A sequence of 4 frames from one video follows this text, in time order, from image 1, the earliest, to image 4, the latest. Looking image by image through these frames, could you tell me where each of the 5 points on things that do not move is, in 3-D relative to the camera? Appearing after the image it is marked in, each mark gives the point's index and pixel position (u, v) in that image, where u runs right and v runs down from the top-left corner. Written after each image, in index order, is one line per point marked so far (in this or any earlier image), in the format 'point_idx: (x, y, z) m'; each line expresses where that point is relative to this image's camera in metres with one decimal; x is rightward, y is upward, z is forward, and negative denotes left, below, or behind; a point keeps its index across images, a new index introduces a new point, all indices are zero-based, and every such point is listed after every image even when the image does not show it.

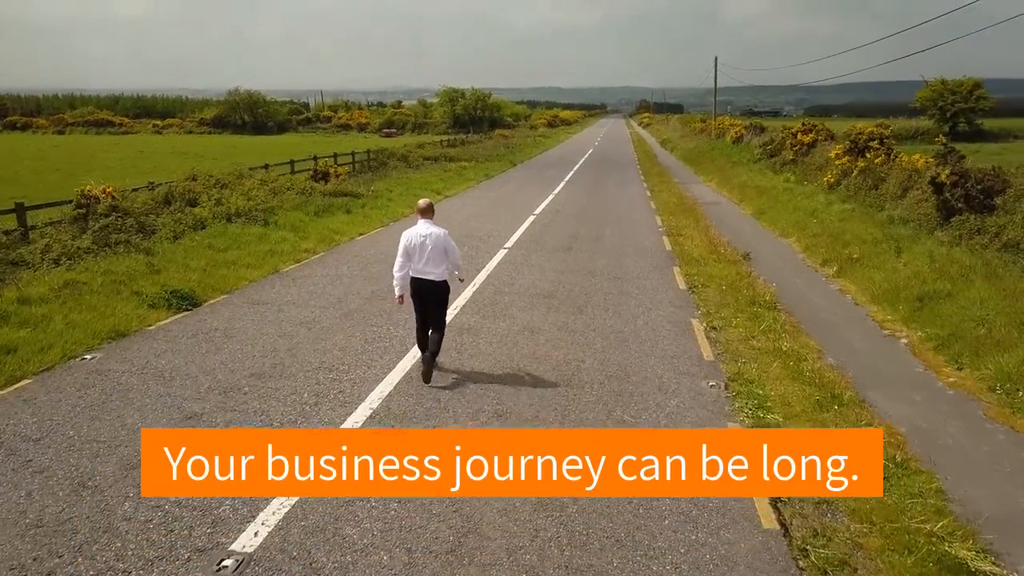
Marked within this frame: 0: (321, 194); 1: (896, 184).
0: (-4.0, +2.0, +17.4) m
1: (+7.2, +1.9, +15.5) m
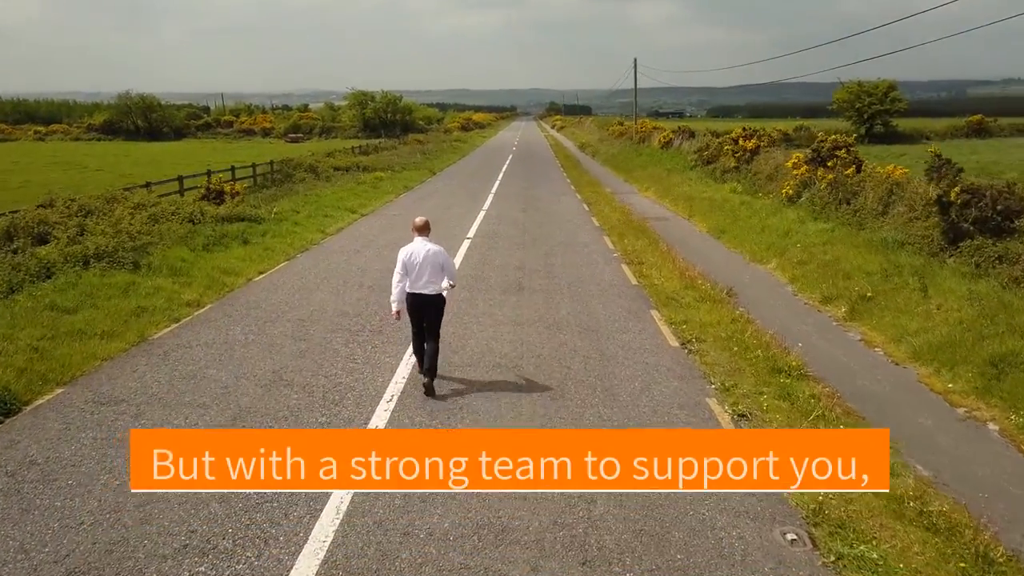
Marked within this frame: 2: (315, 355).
0: (-5.3, +1.2, +14.6) m
1: (+6.1, +1.5, +13.8) m
2: (-1.8, -0.6, +7.6) m
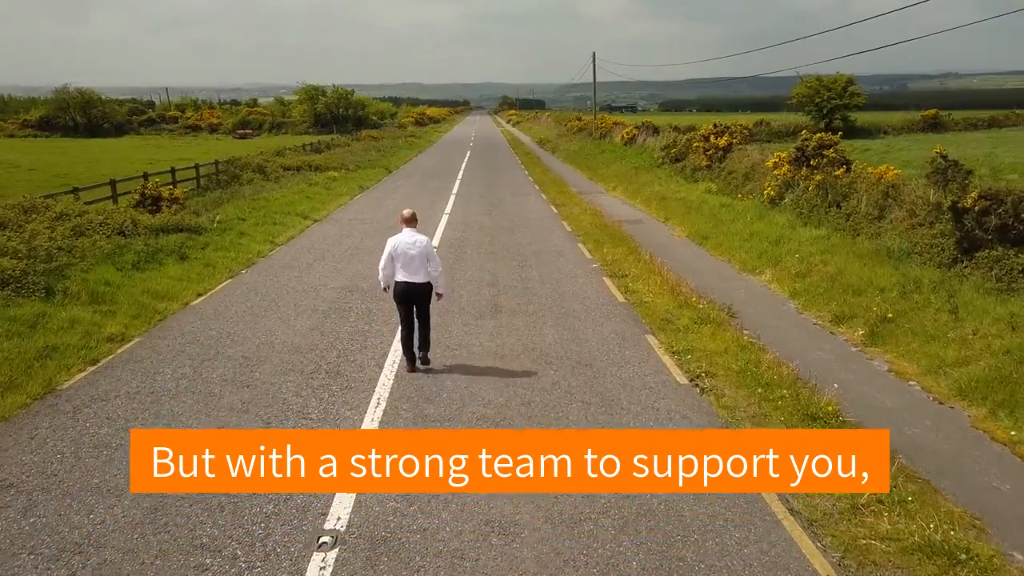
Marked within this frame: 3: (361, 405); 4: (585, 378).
0: (-5.8, +0.9, +13.1) m
1: (+5.6, +1.3, +12.9) m
2: (-1.9, -0.9, +6.3) m
3: (-1.2, -0.9, +6.4) m
4: (+0.6, -0.8, +7.3) m
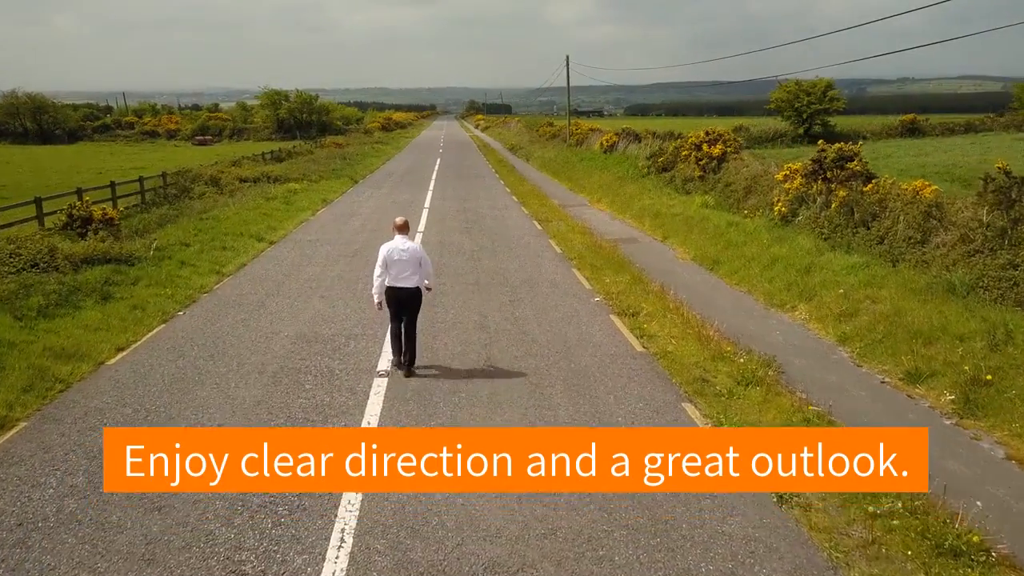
0: (-6.0, +0.3, +11.0) m
1: (+5.4, +0.9, +11.3) m
2: (-1.8, -1.4, +4.4) m
3: (-1.1, -1.4, +4.5) m
4: (+0.7, -1.3, +5.5) m
